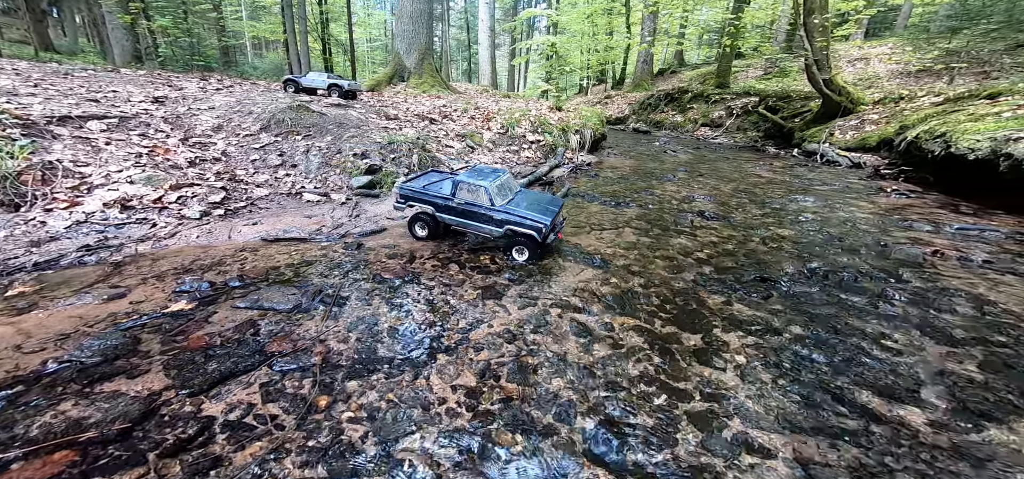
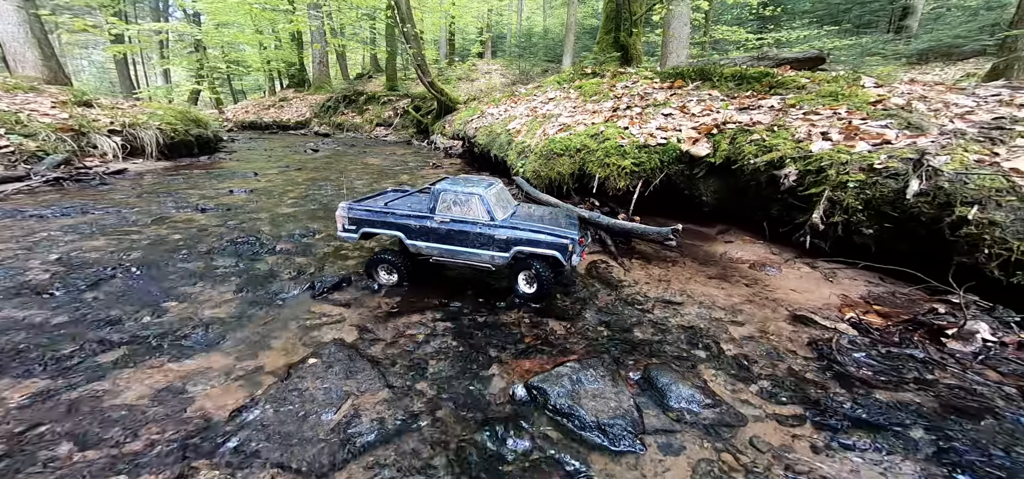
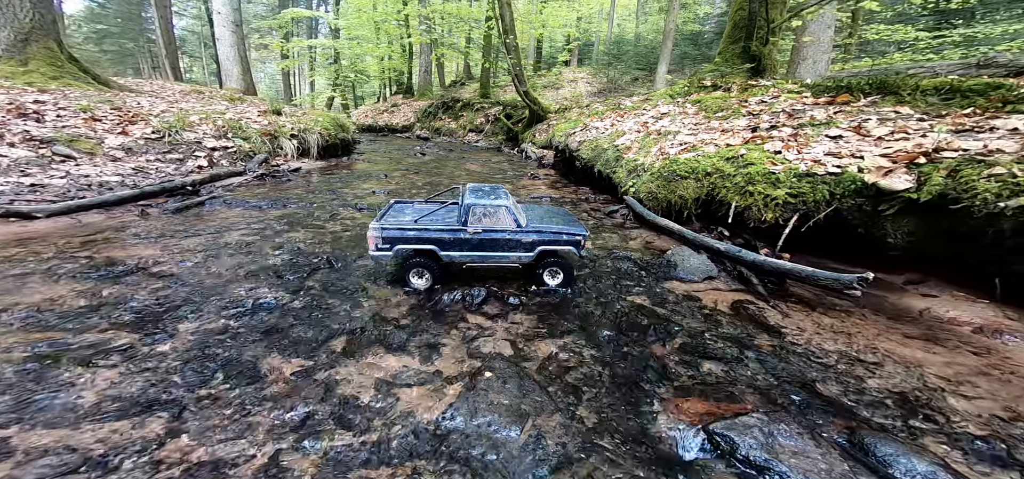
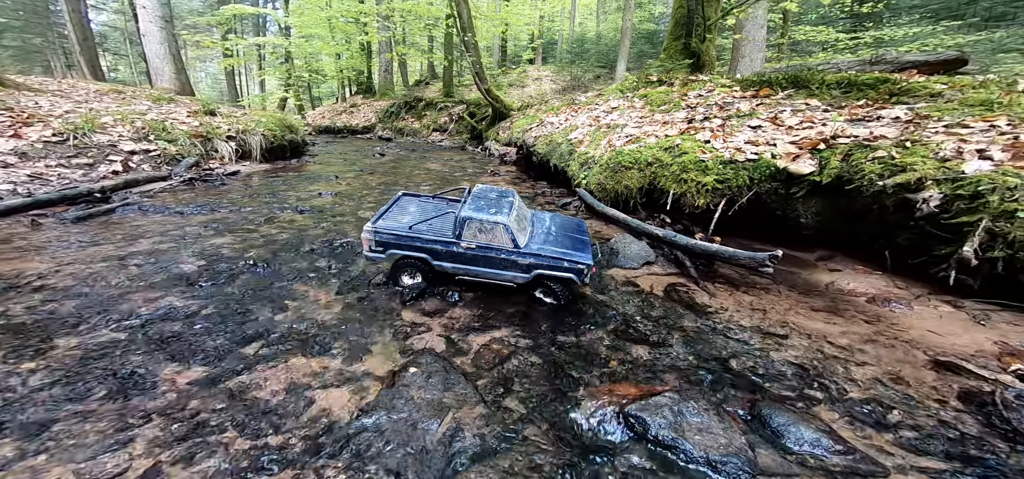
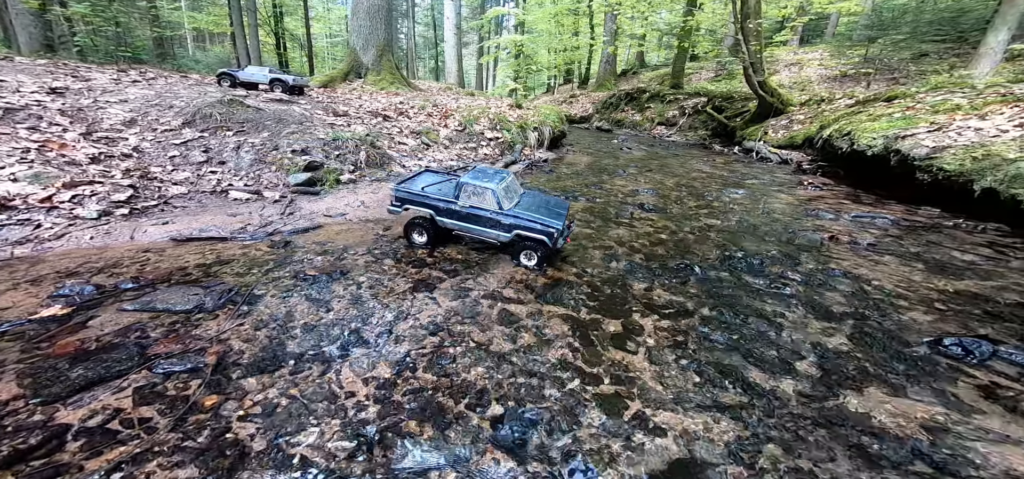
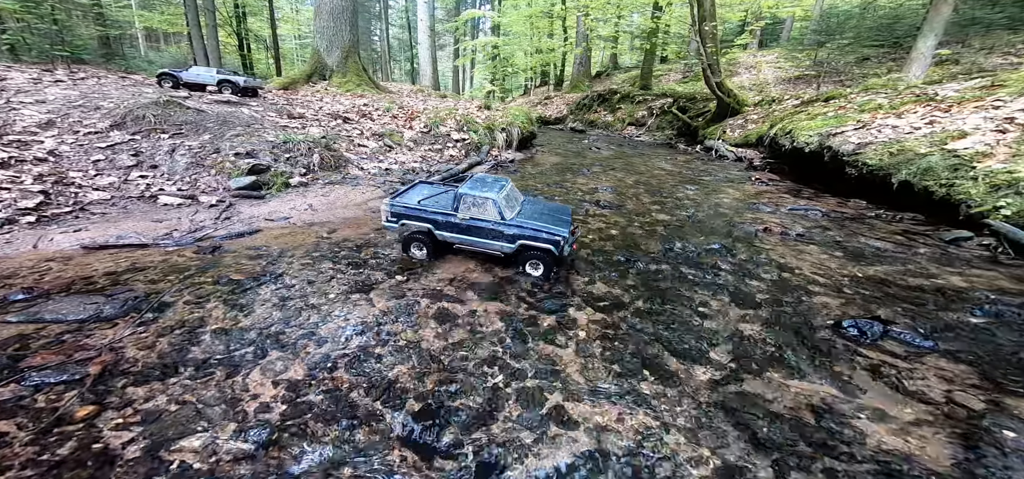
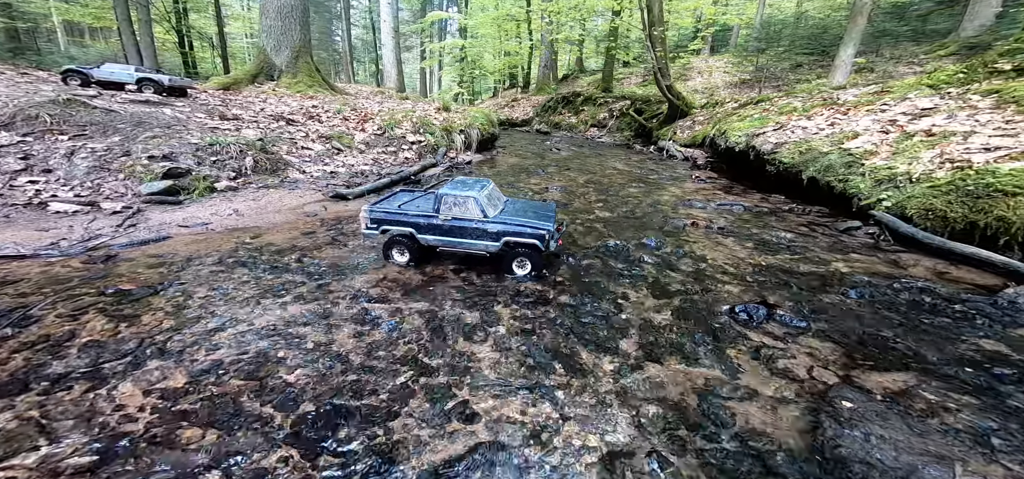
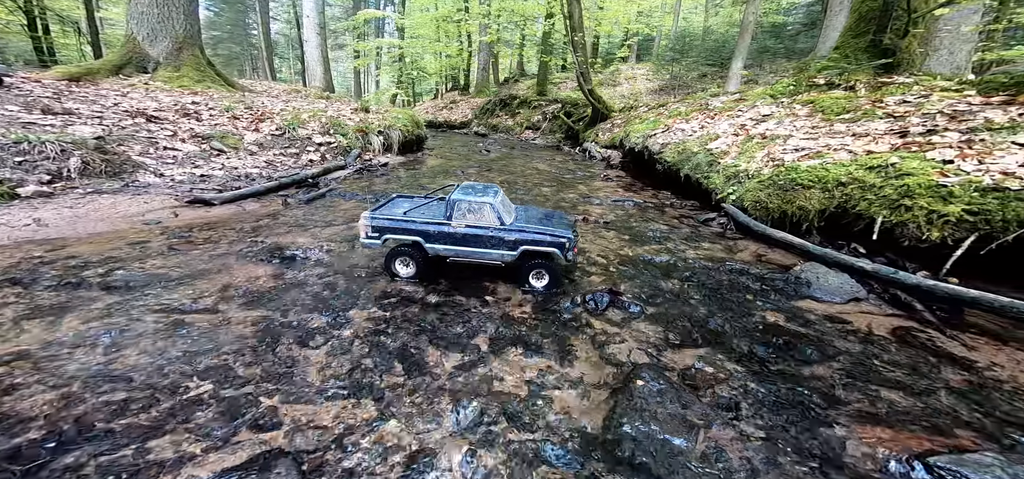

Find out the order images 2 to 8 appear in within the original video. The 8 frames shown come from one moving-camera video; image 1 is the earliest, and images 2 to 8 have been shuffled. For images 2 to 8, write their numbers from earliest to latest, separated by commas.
5, 6, 7, 8, 3, 4, 2
